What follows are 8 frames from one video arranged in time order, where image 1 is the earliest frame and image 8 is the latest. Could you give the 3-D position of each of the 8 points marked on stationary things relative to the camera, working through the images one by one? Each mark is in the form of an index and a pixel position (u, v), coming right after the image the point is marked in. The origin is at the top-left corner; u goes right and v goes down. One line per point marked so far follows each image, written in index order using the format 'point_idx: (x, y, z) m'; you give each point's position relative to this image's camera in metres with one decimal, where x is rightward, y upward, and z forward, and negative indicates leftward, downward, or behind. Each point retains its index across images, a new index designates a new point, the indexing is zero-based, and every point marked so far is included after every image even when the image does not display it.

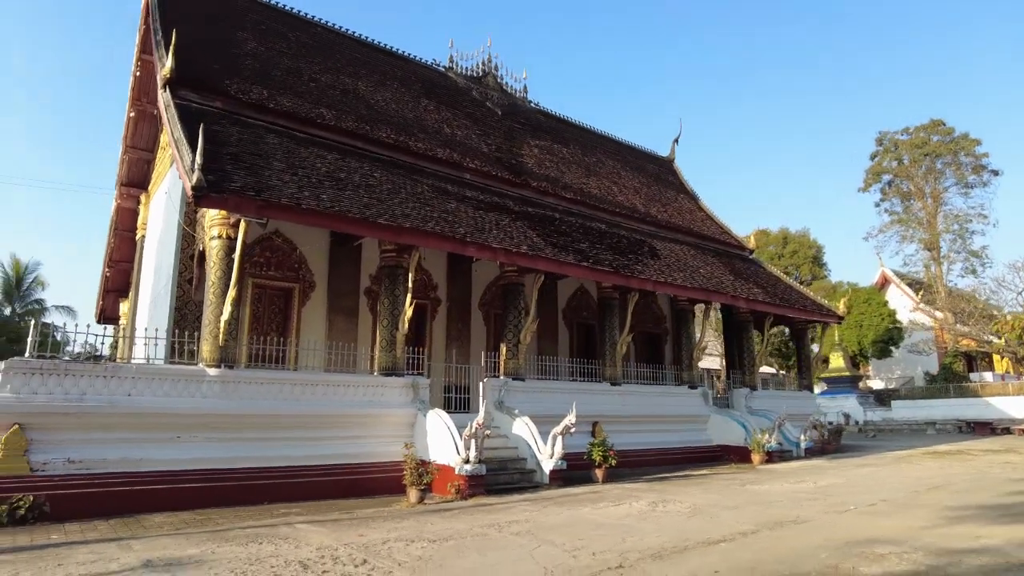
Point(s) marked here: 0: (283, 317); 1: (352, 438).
0: (-3.1, -0.4, +8.8) m
1: (-1.8, -1.7, +7.3) m
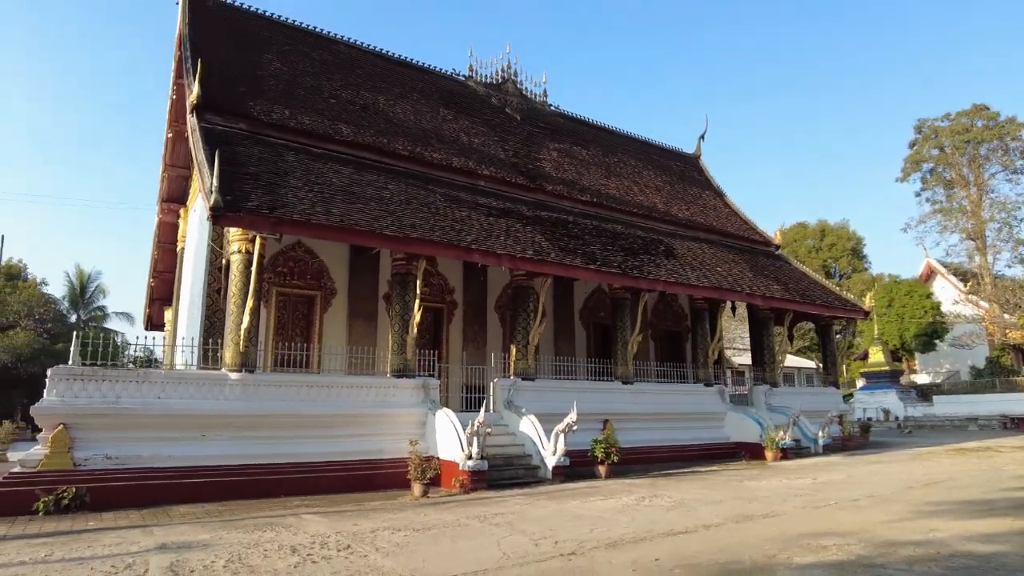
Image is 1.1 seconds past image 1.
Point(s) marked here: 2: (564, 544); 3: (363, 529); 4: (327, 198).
0: (-2.9, -0.5, +9.3) m
1: (-1.7, -1.8, +7.8) m
2: (+0.3, -1.7, +4.2) m
3: (-1.1, -1.8, +4.9) m
4: (-2.3, +1.1, +8.1) m
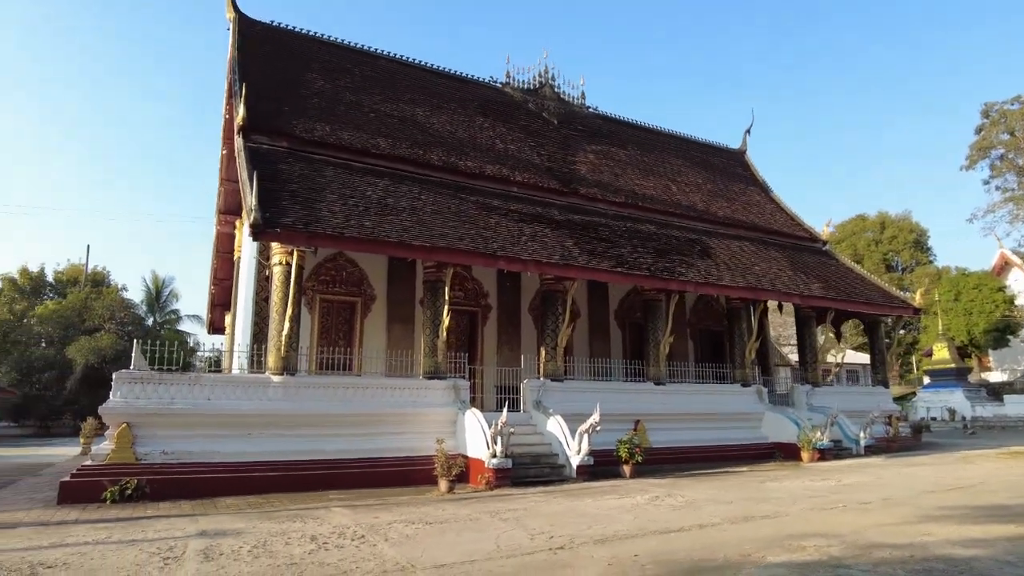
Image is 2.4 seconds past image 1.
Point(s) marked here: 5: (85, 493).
0: (-2.5, -0.6, +9.9) m
1: (-1.4, -1.8, +8.3) m
2: (+0.3, -1.7, +4.5) m
3: (-1.1, -1.9, +5.3) m
4: (-2.0, +1.0, +8.7) m
5: (-4.3, -2.1, +6.6) m
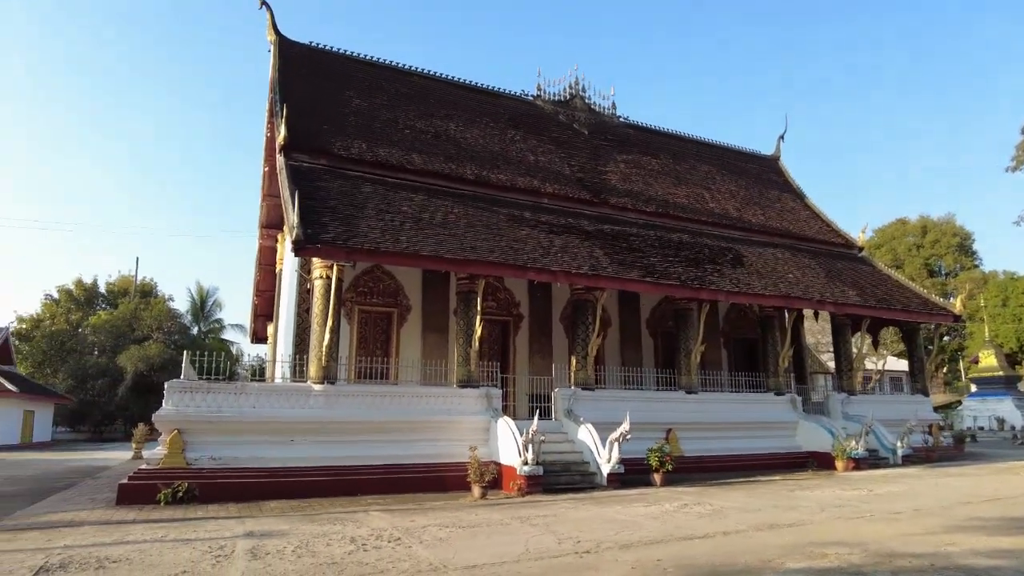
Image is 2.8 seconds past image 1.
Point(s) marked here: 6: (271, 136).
0: (-2.0, -0.8, +10.2) m
1: (-1.0, -2.0, +8.5) m
2: (+0.5, -1.8, +4.7) m
3: (-0.8, -2.0, +5.6) m
4: (-1.6, +0.9, +9.0) m
5: (-4.0, -2.2, +7.0) m
6: (-4.3, +2.7, +11.6) m
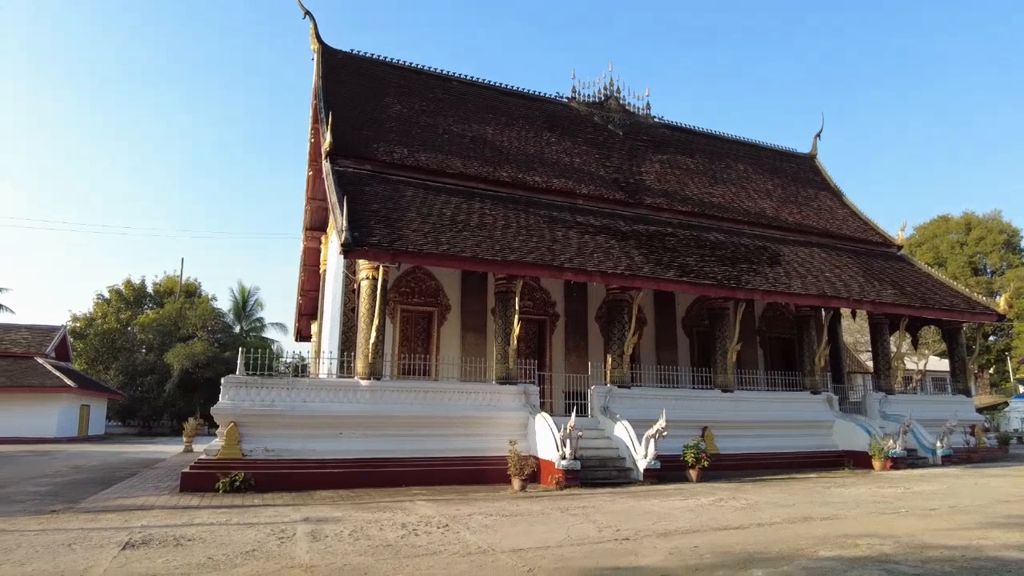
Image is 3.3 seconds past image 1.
0: (-1.4, -0.8, +10.6) m
1: (-0.5, -2.0, +8.8) m
2: (+0.8, -1.8, +4.9) m
3: (-0.5, -2.0, +5.9) m
4: (-1.1, +0.9, +9.3) m
5: (-3.6, -2.2, +7.4) m
6: (-3.7, +2.7, +12.1) m
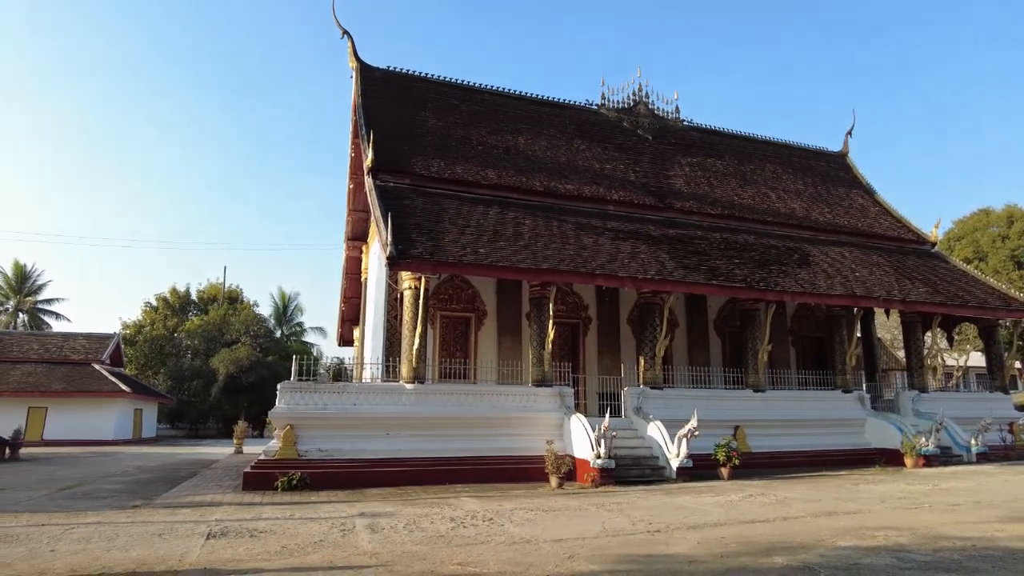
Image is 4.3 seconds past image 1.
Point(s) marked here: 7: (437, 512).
0: (-0.8, -0.9, +11.1) m
1: (0.0, -2.1, +9.3) m
2: (+1.2, -1.9, +5.3) m
3: (-0.1, -2.1, +6.3) m
4: (-0.6, +0.8, +9.8) m
5: (-3.1, -2.4, +8.0) m
6: (-3.1, +2.6, +12.7) m
7: (-0.7, -2.1, +6.1) m
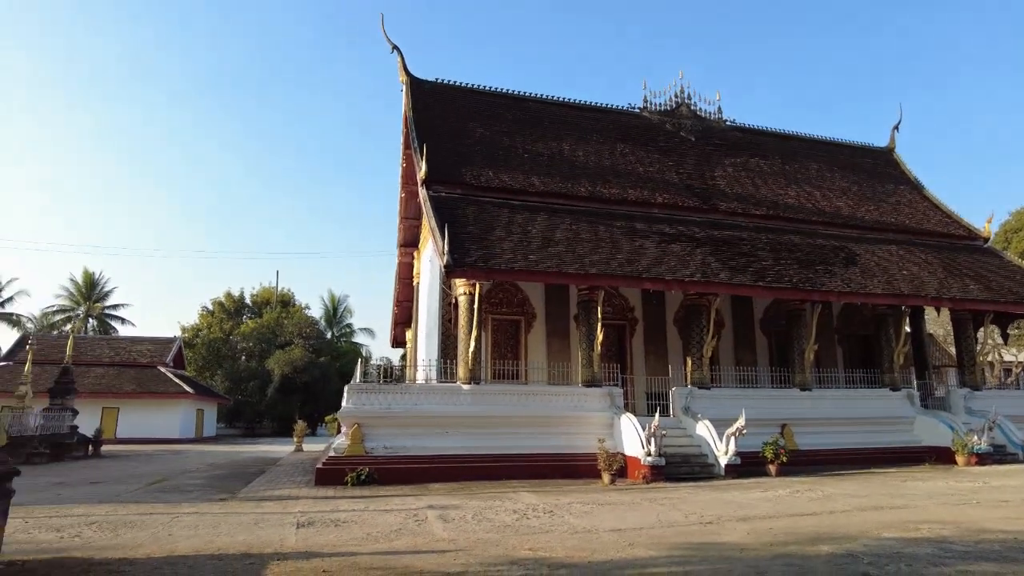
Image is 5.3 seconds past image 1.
0: (+0.1, -1.0, +11.5) m
1: (+0.8, -2.2, +9.7) m
2: (+1.7, -2.0, +5.6) m
3: (+0.5, -2.2, +6.7) m
4: (+0.2, +0.7, +10.2) m
5: (-2.4, -2.5, +8.6) m
6: (-2.2, +2.5, +13.3) m
7: (-0.1, -2.2, +6.5) m
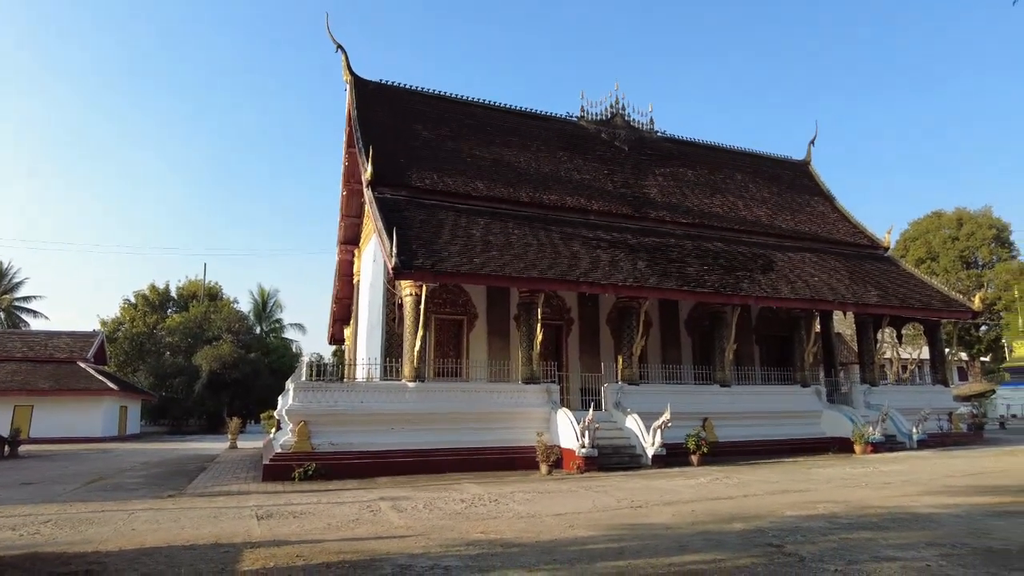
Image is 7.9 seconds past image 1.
0: (-1.0, -1.0, +12.0) m
1: (-0.1, -2.2, +10.2) m
2: (+1.2, -2.1, +6.3) m
3: (-0.1, -2.3, +7.2) m
4: (-0.7, +0.7, +10.7) m
5: (-3.2, -2.5, +8.8) m
6: (-3.3, +2.5, +13.4) m
7: (-0.7, -2.2, +7.0) m
